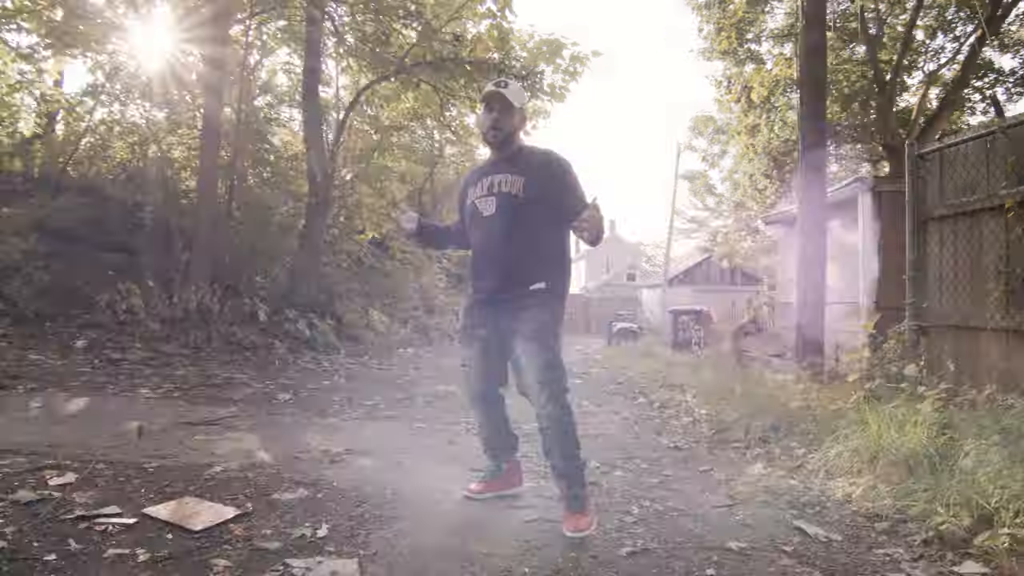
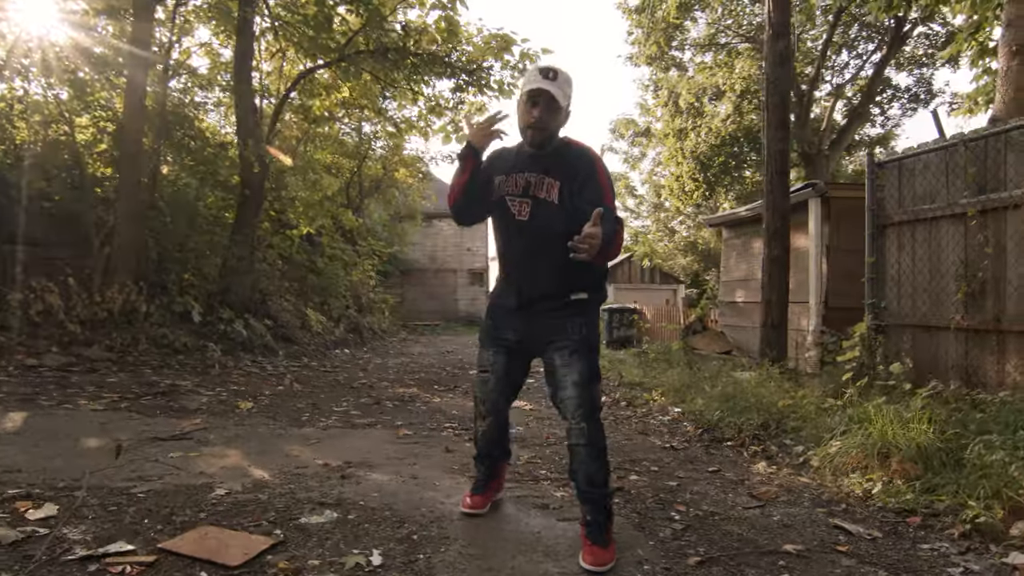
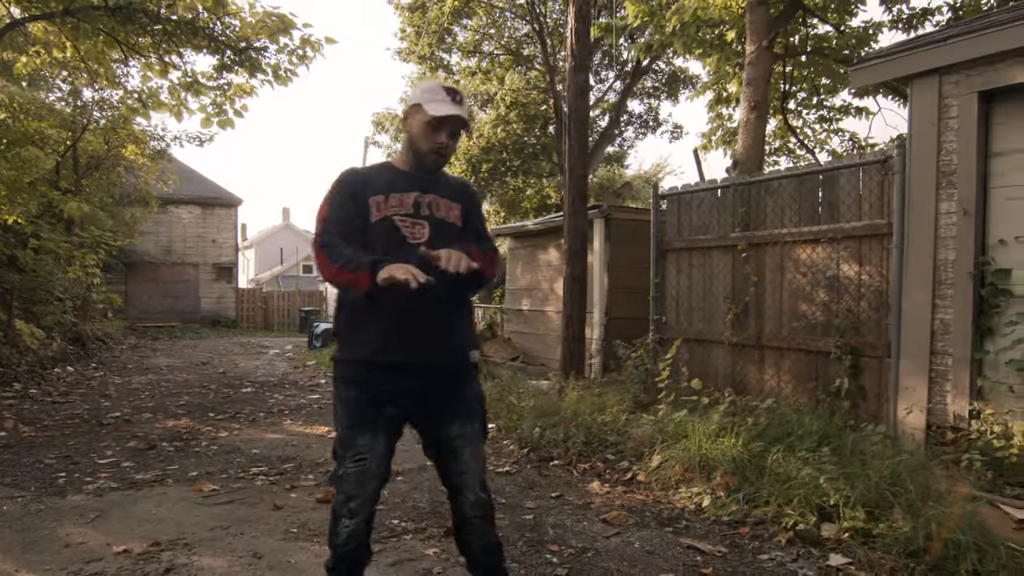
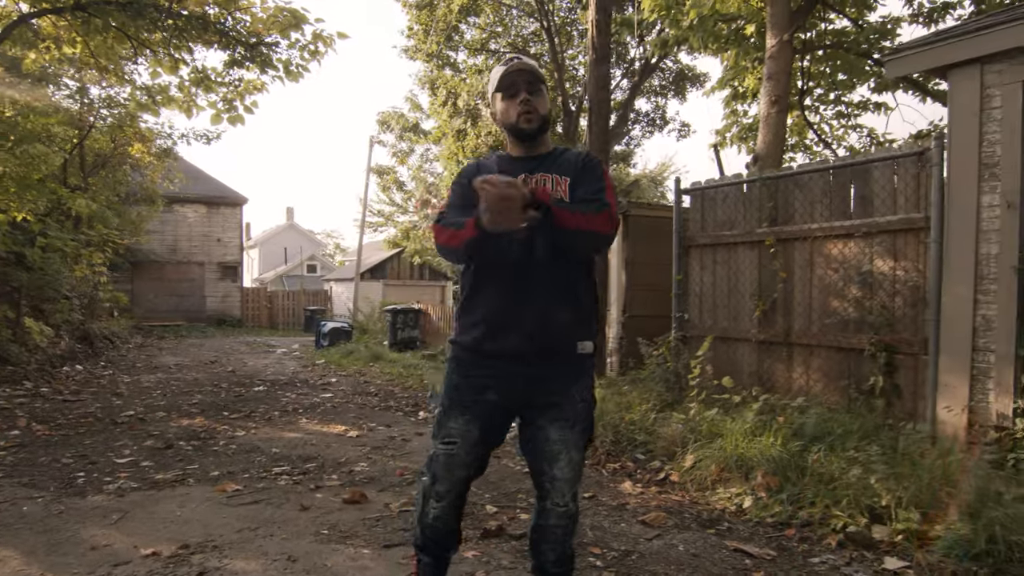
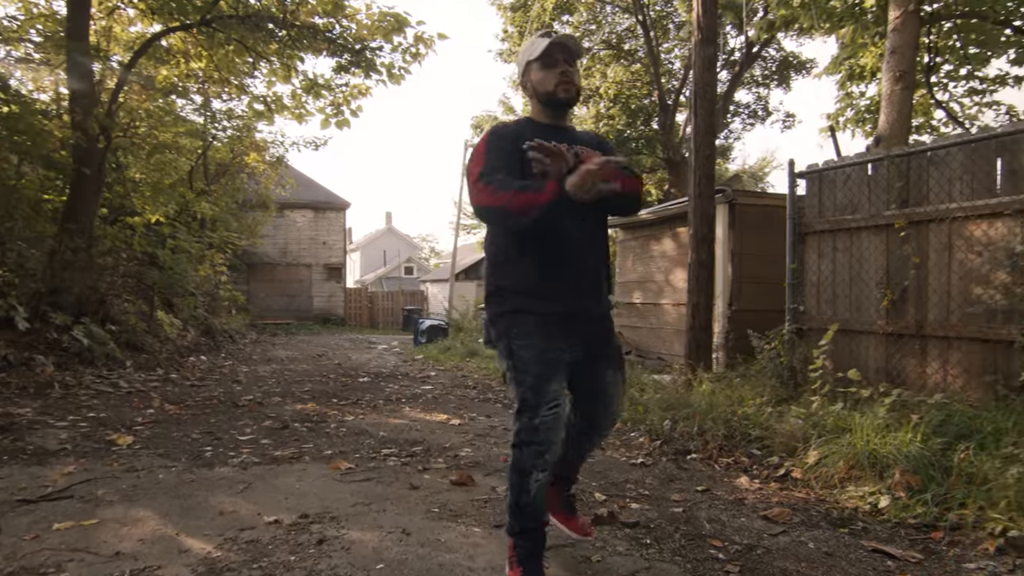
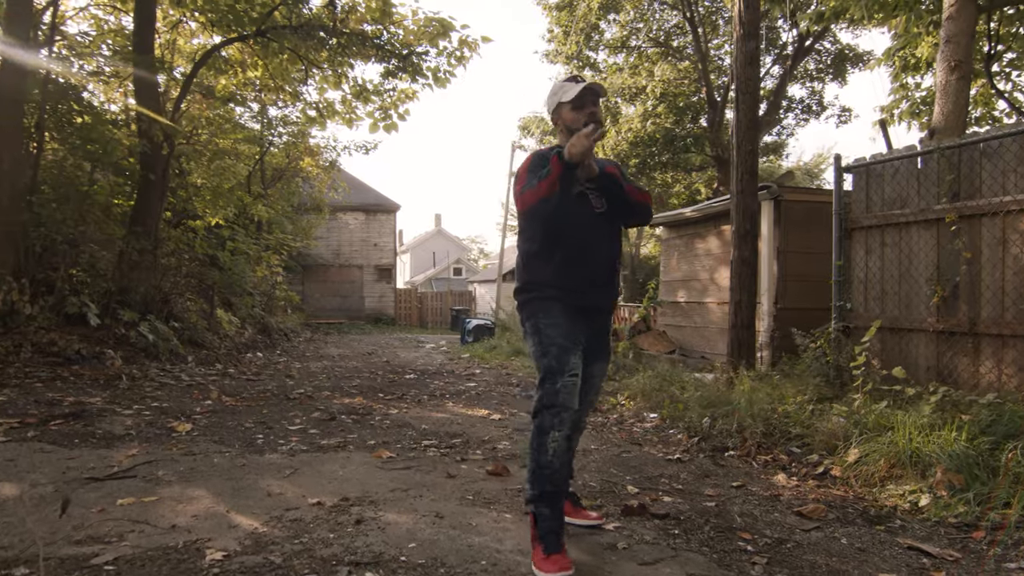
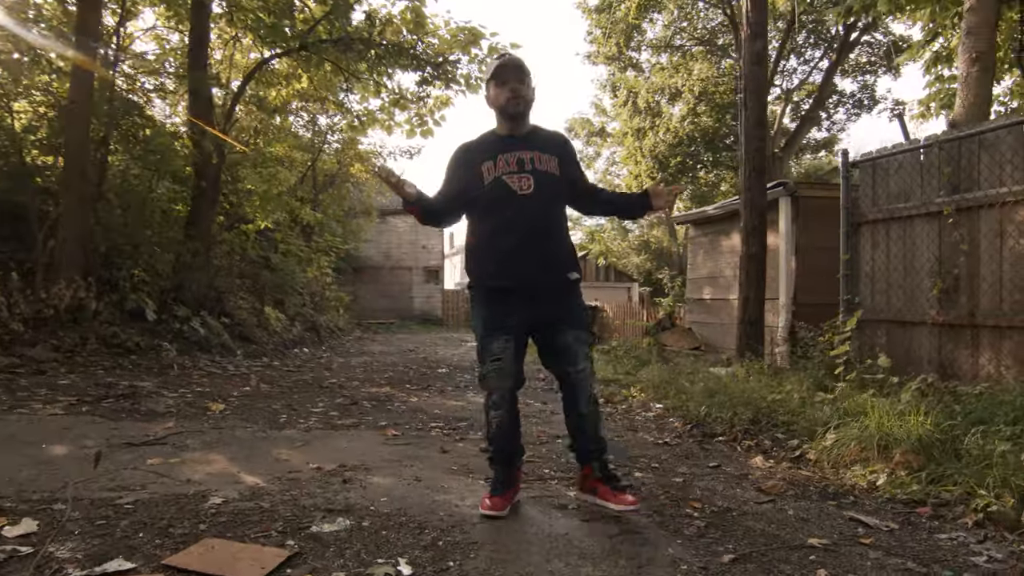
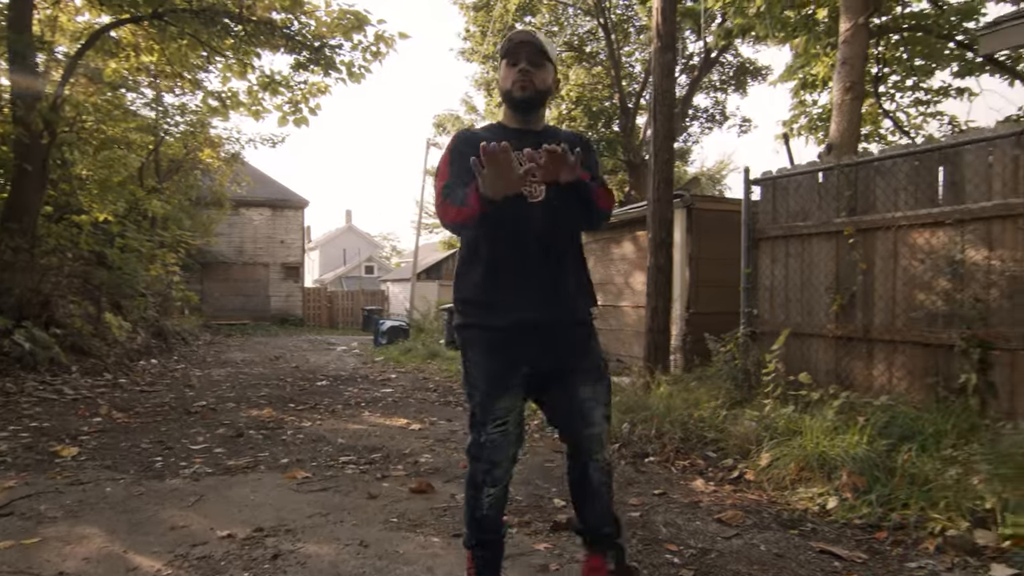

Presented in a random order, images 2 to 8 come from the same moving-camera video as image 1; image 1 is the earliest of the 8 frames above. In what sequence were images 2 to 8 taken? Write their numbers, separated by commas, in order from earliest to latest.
2, 7, 6, 5, 8, 4, 3
